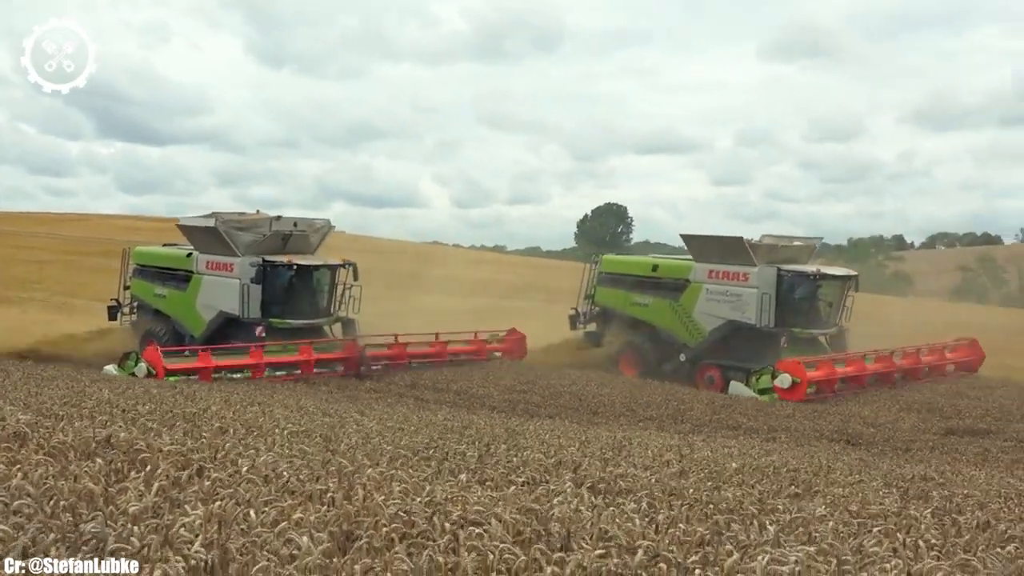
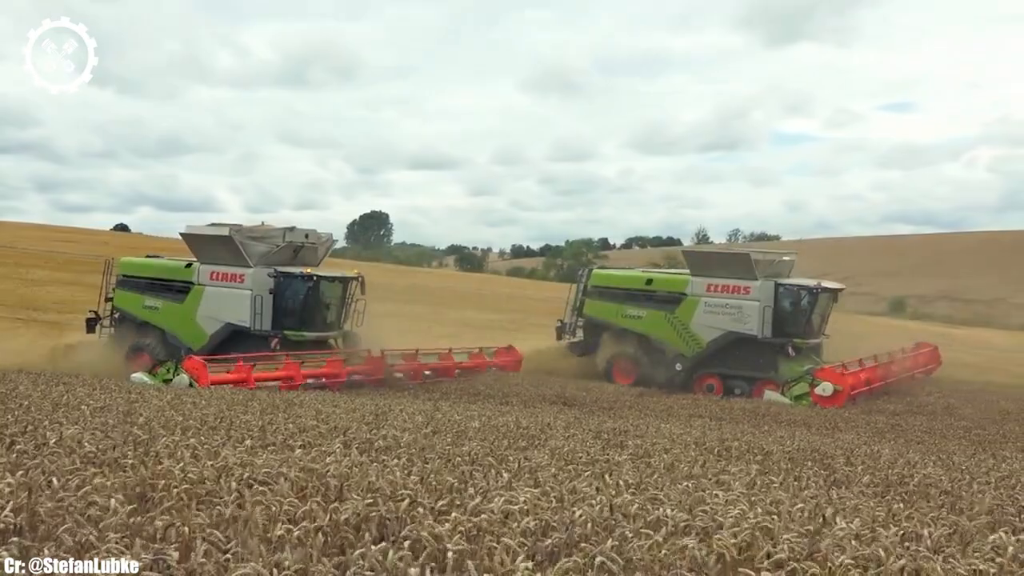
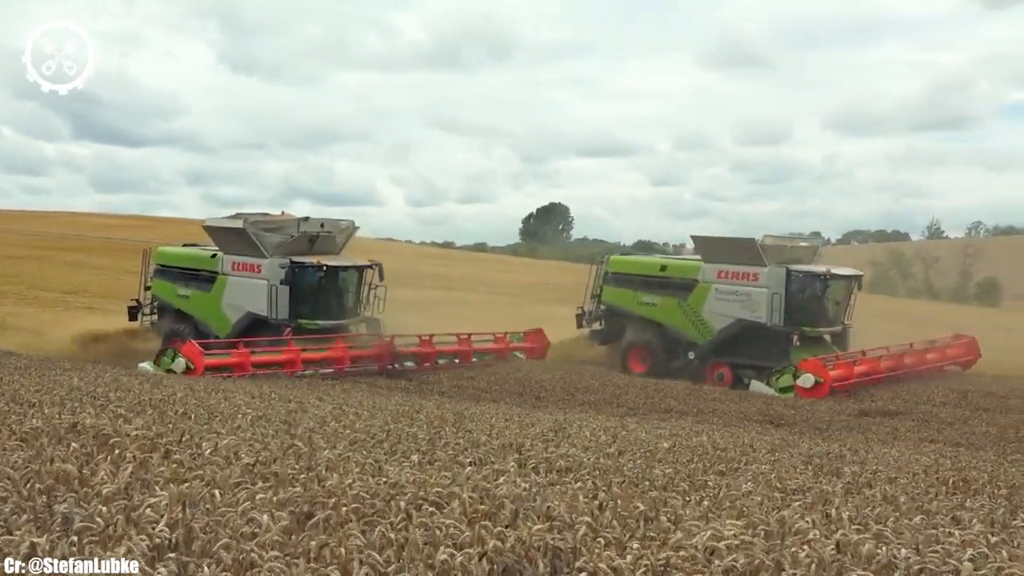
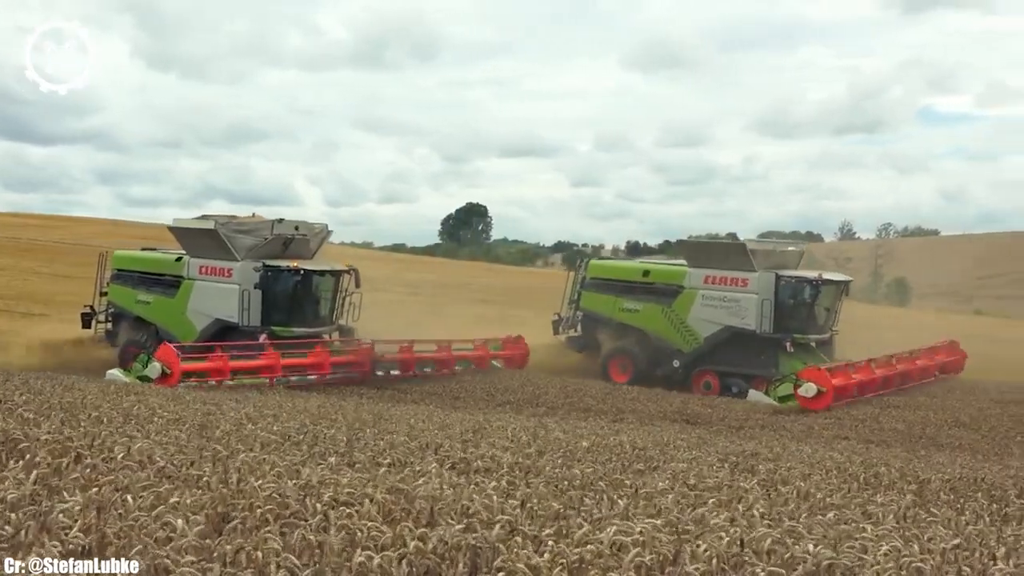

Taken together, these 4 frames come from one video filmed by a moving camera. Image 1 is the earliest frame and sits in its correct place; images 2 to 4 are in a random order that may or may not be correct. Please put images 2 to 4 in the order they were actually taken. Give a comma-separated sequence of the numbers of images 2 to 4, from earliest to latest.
3, 4, 2
